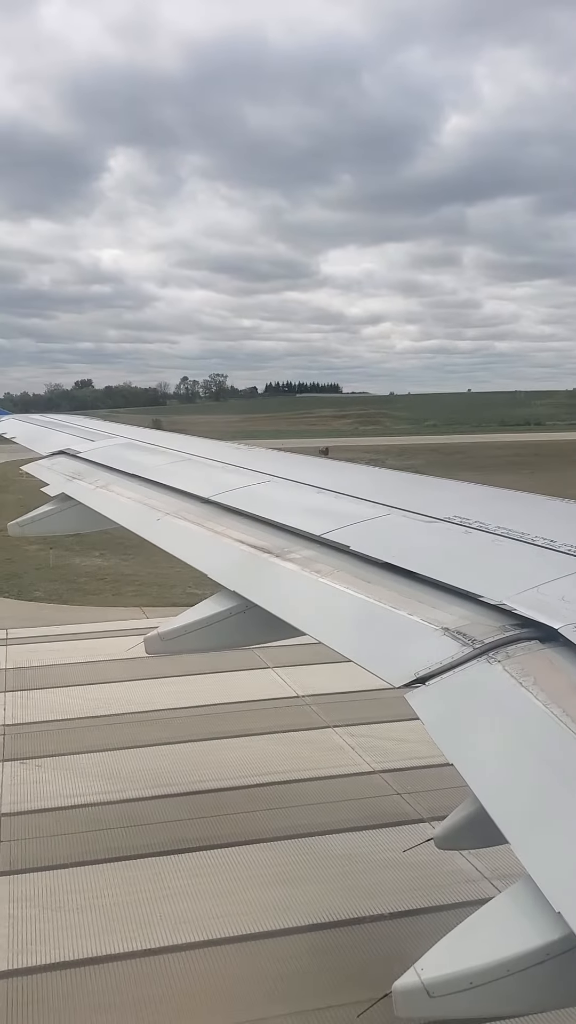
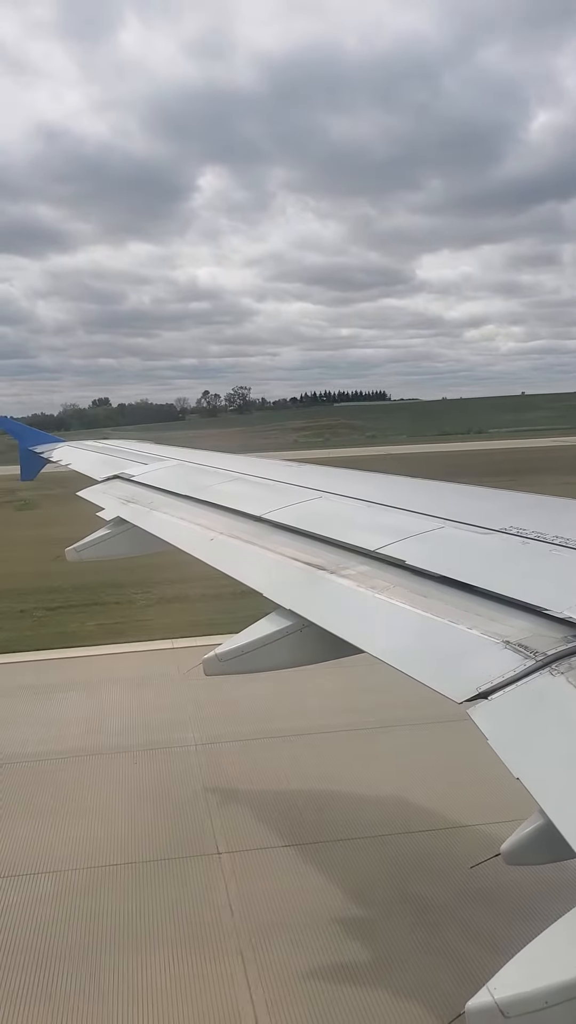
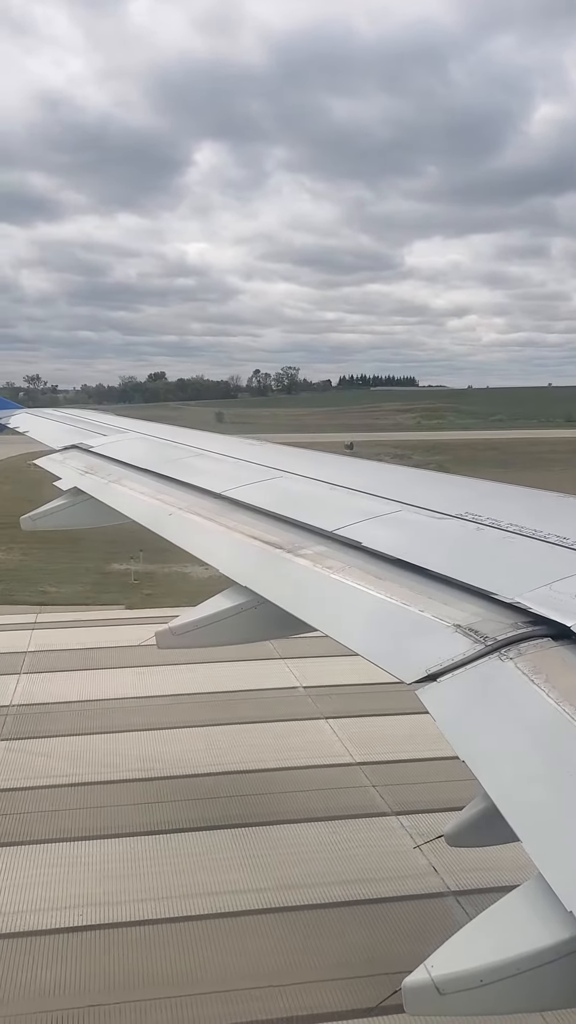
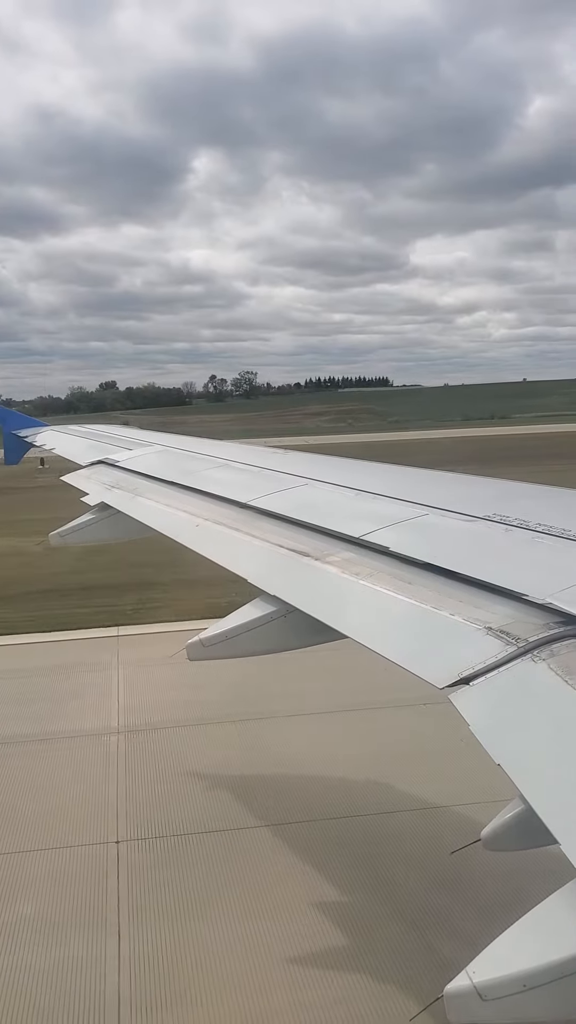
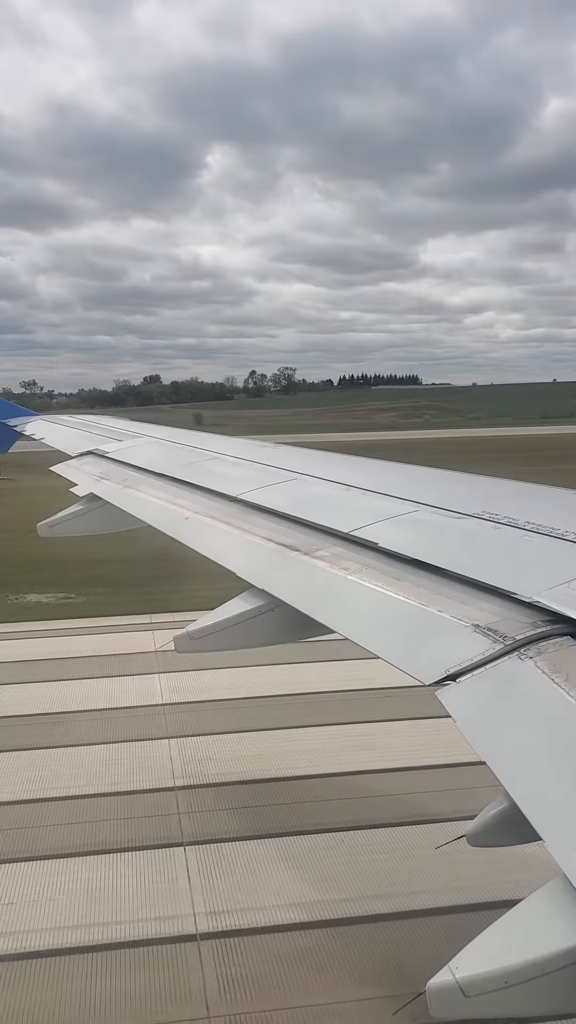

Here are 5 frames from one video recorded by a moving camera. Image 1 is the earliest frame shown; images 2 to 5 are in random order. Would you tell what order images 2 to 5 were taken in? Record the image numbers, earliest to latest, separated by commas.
3, 5, 4, 2
